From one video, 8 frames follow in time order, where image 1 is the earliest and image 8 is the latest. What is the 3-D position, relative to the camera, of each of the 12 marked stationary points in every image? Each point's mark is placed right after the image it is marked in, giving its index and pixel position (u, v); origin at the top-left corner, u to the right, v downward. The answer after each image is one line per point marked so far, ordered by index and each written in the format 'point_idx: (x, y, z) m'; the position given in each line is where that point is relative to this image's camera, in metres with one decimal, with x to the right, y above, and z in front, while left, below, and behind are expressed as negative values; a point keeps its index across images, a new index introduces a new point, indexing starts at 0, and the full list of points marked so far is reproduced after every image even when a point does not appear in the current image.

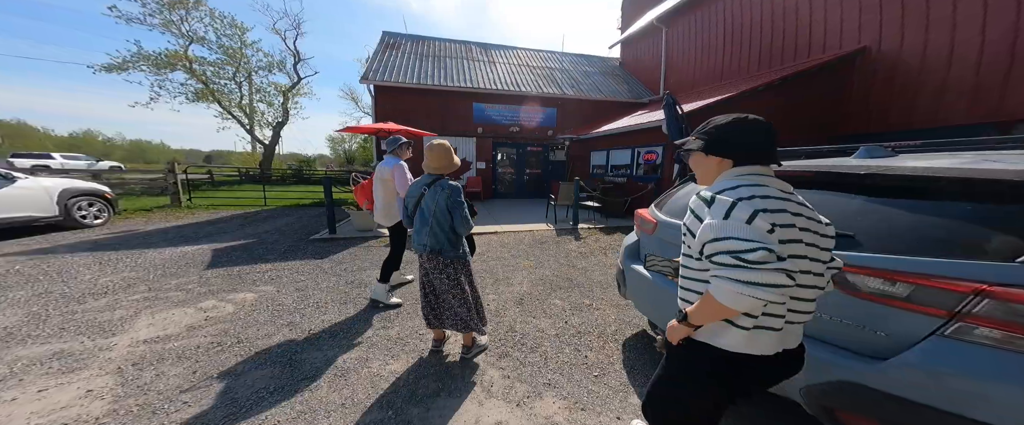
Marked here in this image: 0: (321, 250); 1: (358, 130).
0: (-3.6, -0.7, +5.3) m
1: (-4.3, +2.2, +7.7) m
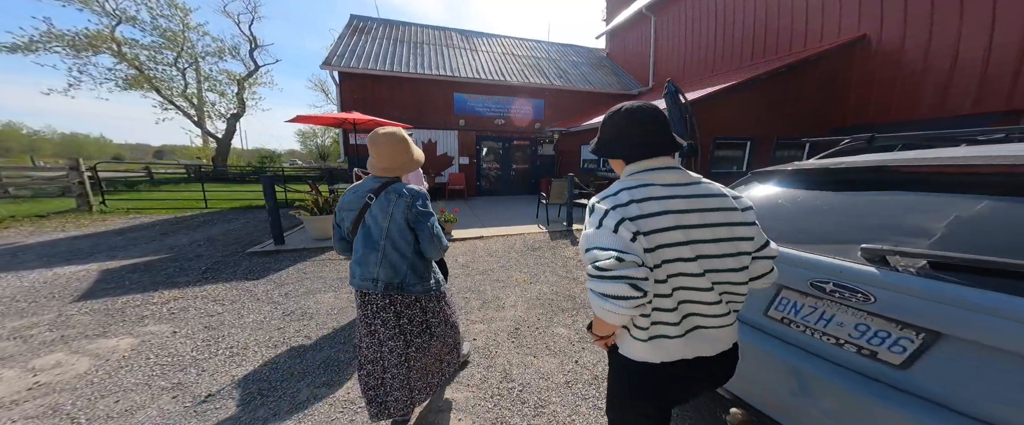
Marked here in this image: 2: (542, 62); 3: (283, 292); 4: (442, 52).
0: (-3.8, -0.8, +4.1) m
1: (-4.6, +2.1, +6.5) m
2: (+1.3, +6.4, +12.2) m
3: (-2.9, -1.0, +3.6) m
4: (-2.9, +6.6, +11.7) m
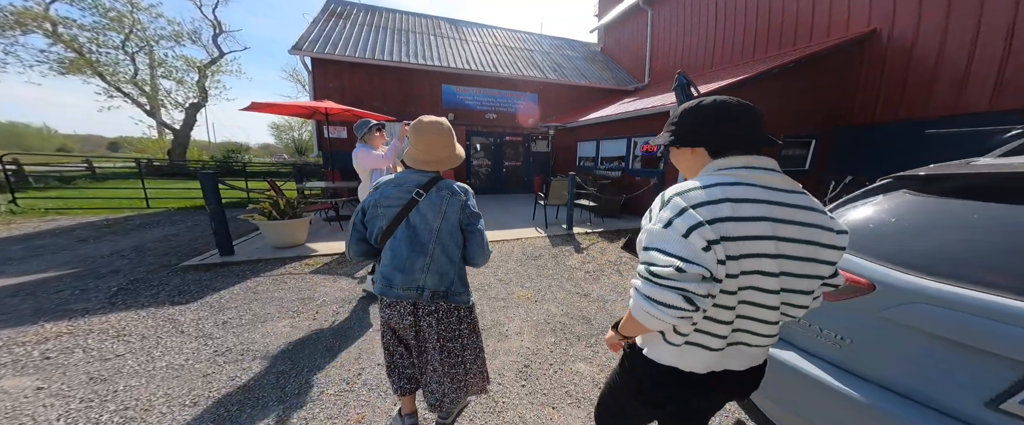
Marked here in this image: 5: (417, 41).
0: (-3.8, -0.9, +3.3) m
1: (-4.7, +2.1, +5.6) m
2: (+0.9, +6.4, +11.6) m
3: (-2.9, -1.0, +2.8) m
4: (-3.3, +6.6, +10.8) m
5: (-3.6, +6.5, +10.6) m
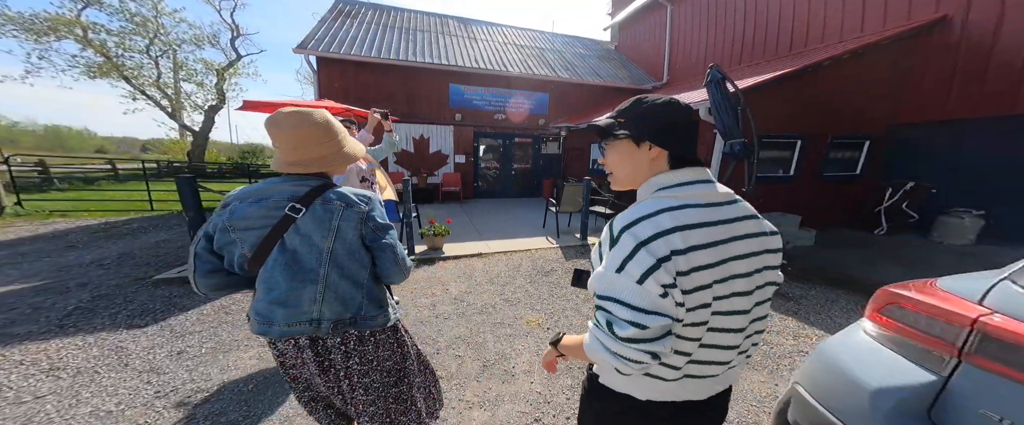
0: (-3.7, -1.0, +2.9) m
1: (-4.6, +2.0, +5.3) m
2: (+1.4, +6.2, +11.1) m
3: (-2.8, -1.1, +2.4) m
4: (-2.8, +6.5, +10.5) m
5: (-3.2, +6.3, +10.3) m
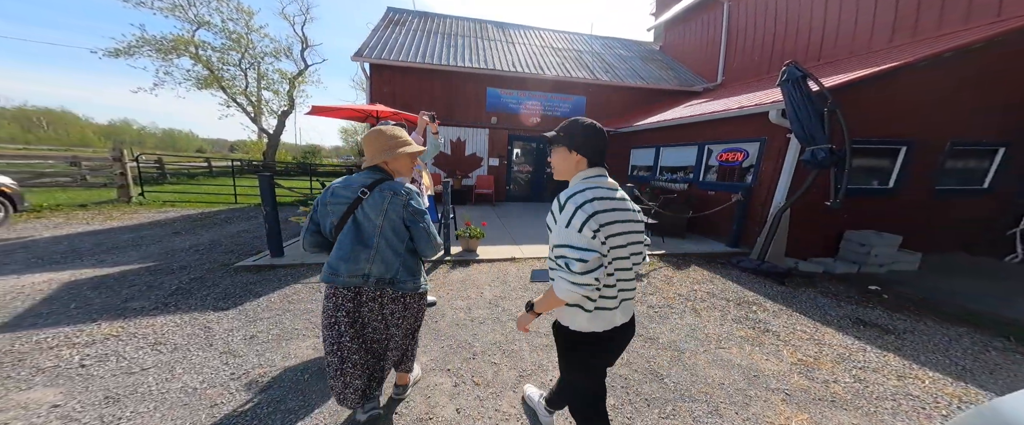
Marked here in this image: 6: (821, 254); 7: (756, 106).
0: (-3.2, -0.9, +3.3) m
1: (-3.7, +2.0, +5.8) m
2: (+3.1, +6.0, +10.8) m
3: (-2.5, -1.1, +2.7) m
4: (-1.1, +6.4, +10.7) m
5: (-1.6, +6.3, +10.5) m
6: (+4.9, -0.7, +4.4) m
7: (+3.7, +1.6, +4.2) m
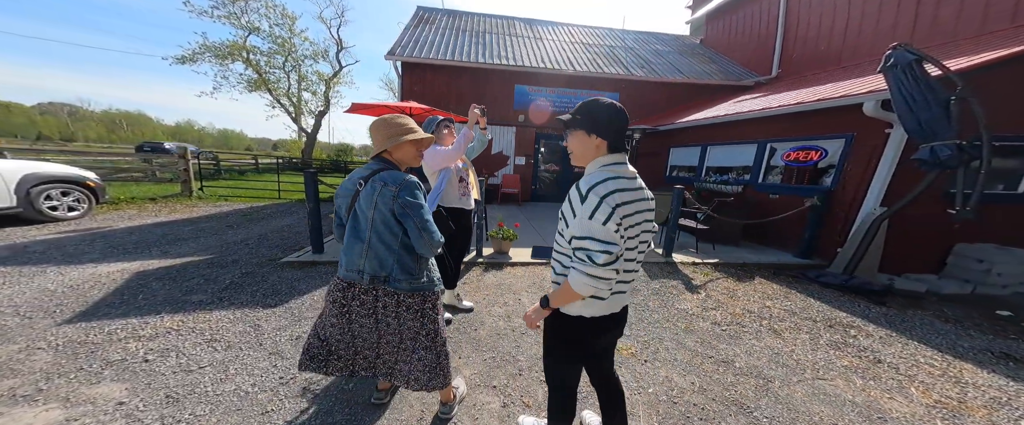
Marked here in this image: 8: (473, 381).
0: (-2.7, -0.9, +3.3) m
1: (-2.9, +2.1, +5.8) m
2: (+4.4, +5.9, +10.2) m
3: (-2.0, -1.1, +2.6) m
4: (+0.1, +6.5, +10.5) m
5: (-0.3, +6.3, +10.4) m
6: (+5.5, -0.8, +3.8) m
7: (+4.3, +1.5, +3.7) m
8: (-0.3, -1.3, +2.2) m
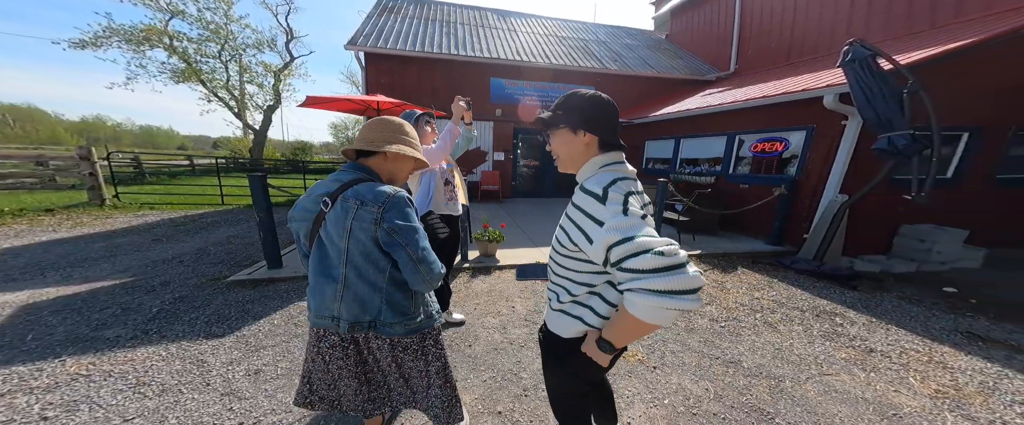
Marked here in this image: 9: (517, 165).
0: (-2.8, -1.0, +2.8) m
1: (-3.3, +2.0, +5.2) m
2: (+3.2, +6.2, +10.3) m
3: (-2.0, -1.2, +2.2) m
4: (-1.0, +6.5, +10.1) m
5: (-1.4, +6.4, +10.0) m
6: (+5.3, -0.6, +4.1) m
7: (+4.1, +1.7, +3.9) m
8: (-0.3, -1.3, +1.9) m
9: (+0.5, +1.5, +9.1) m
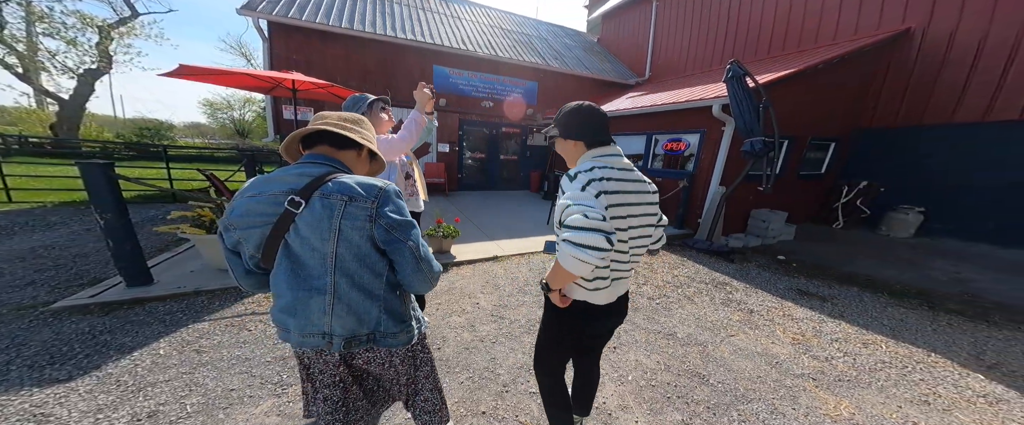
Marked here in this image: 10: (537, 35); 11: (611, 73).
0: (-3.0, -1.0, +2.0) m
1: (-4.3, +2.1, +4.1) m
2: (+0.6, +6.4, +10.7) m
3: (-2.1, -1.1, +1.6) m
4: (-3.5, +6.7, +9.4) m
5: (-3.8, +6.5, +9.1) m
6: (+4.4, -0.3, +5.5) m
7: (+3.2, +1.9, +4.9) m
8: (-0.3, -1.3, +1.8) m
9: (-1.7, +1.7, +8.9) m
10: (+0.8, +7.2, +11.6) m
11: (+3.5, +5.0, +10.5) m
